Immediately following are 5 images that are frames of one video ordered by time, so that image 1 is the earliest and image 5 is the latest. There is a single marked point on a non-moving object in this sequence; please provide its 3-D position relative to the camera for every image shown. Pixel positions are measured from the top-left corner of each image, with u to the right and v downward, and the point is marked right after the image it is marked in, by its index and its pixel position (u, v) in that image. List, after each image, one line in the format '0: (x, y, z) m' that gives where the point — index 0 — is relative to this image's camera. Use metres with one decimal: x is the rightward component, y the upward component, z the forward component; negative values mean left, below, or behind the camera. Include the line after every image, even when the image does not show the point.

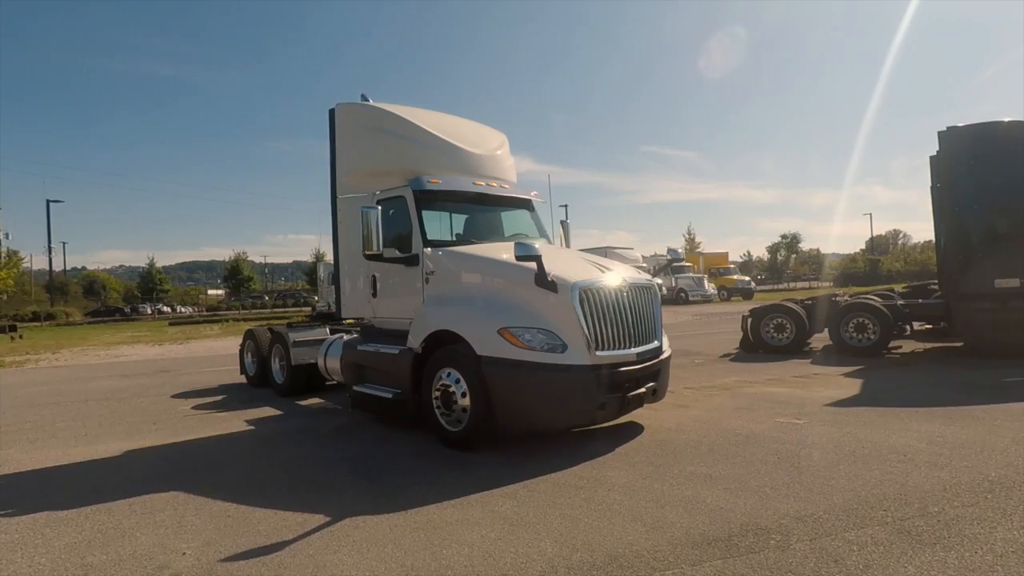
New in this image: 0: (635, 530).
0: (+0.8, -1.5, +4.2) m
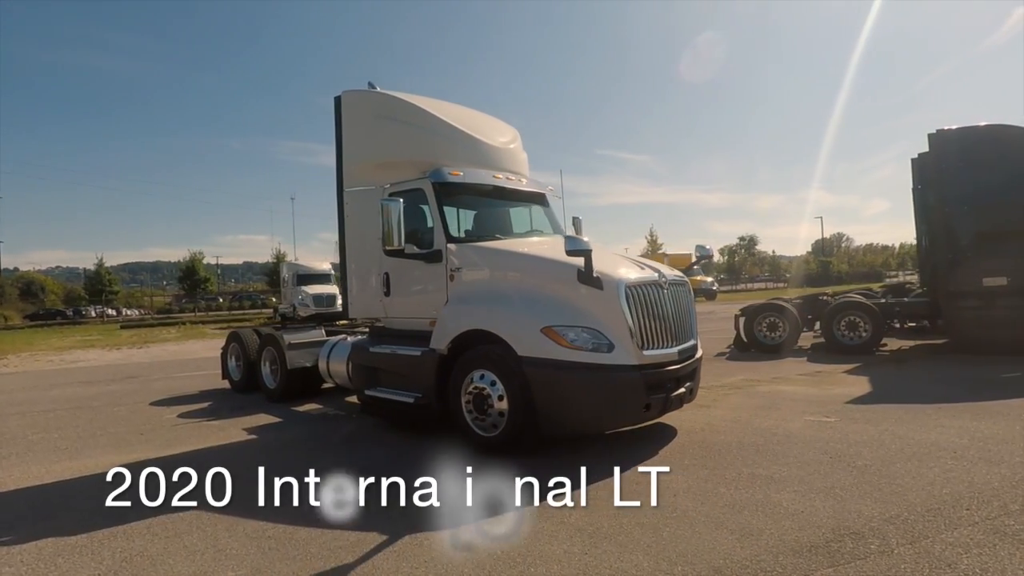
0: (+1.3, -1.5, +4.0) m
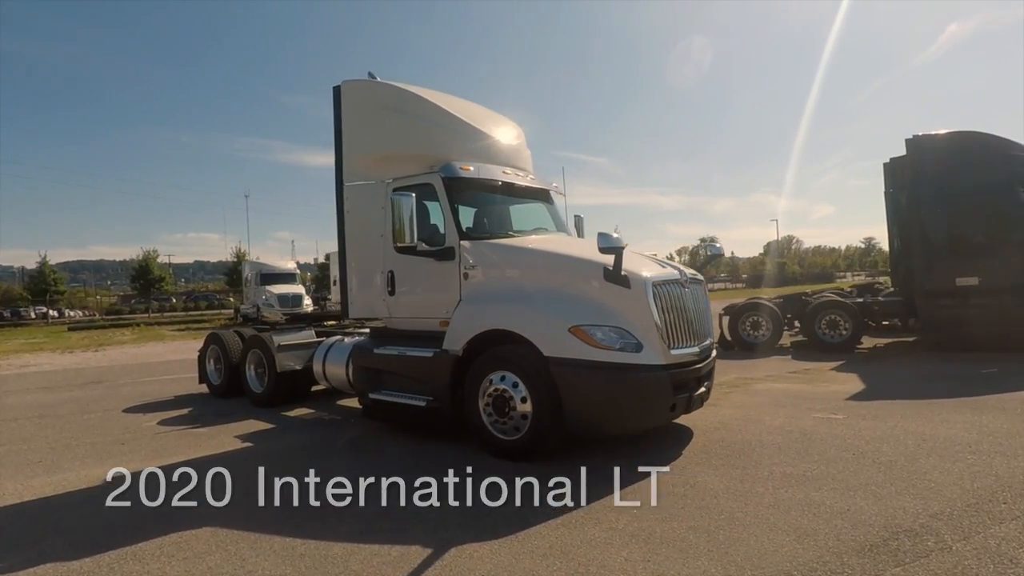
0: (+1.6, -1.5, +4.0) m
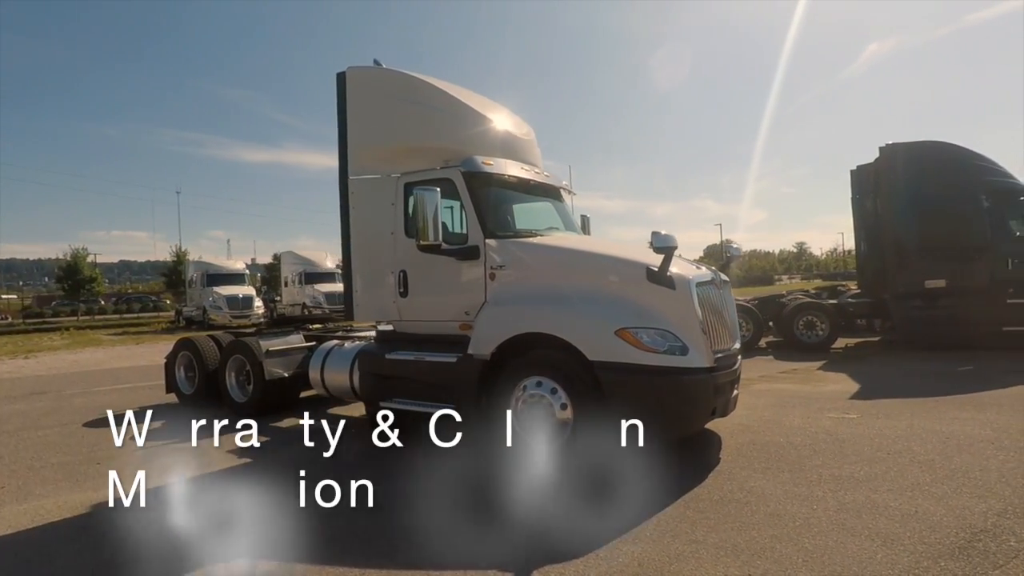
0: (+2.1, -1.5, +3.9) m
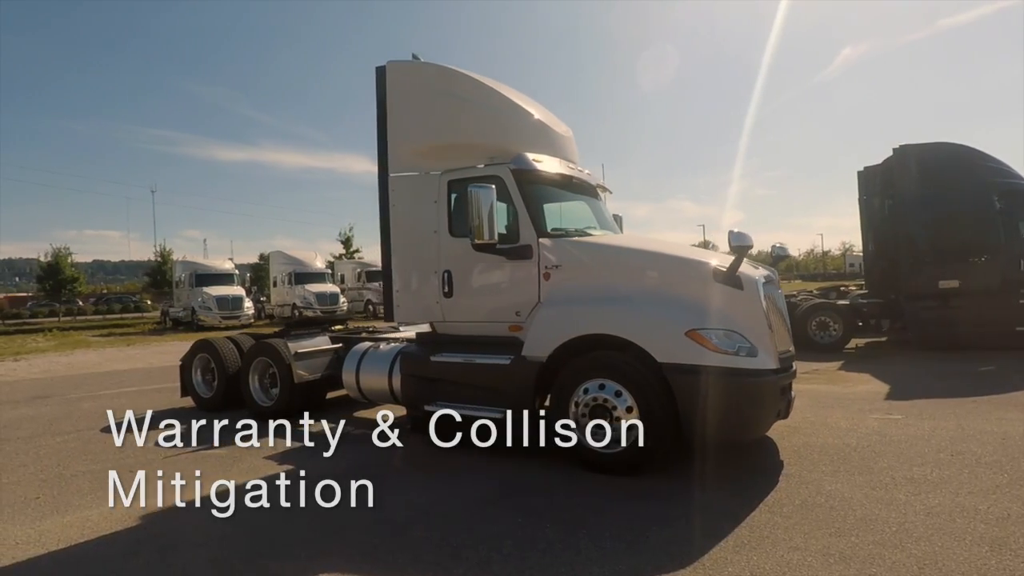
0: (+2.6, -1.5, +3.8) m
